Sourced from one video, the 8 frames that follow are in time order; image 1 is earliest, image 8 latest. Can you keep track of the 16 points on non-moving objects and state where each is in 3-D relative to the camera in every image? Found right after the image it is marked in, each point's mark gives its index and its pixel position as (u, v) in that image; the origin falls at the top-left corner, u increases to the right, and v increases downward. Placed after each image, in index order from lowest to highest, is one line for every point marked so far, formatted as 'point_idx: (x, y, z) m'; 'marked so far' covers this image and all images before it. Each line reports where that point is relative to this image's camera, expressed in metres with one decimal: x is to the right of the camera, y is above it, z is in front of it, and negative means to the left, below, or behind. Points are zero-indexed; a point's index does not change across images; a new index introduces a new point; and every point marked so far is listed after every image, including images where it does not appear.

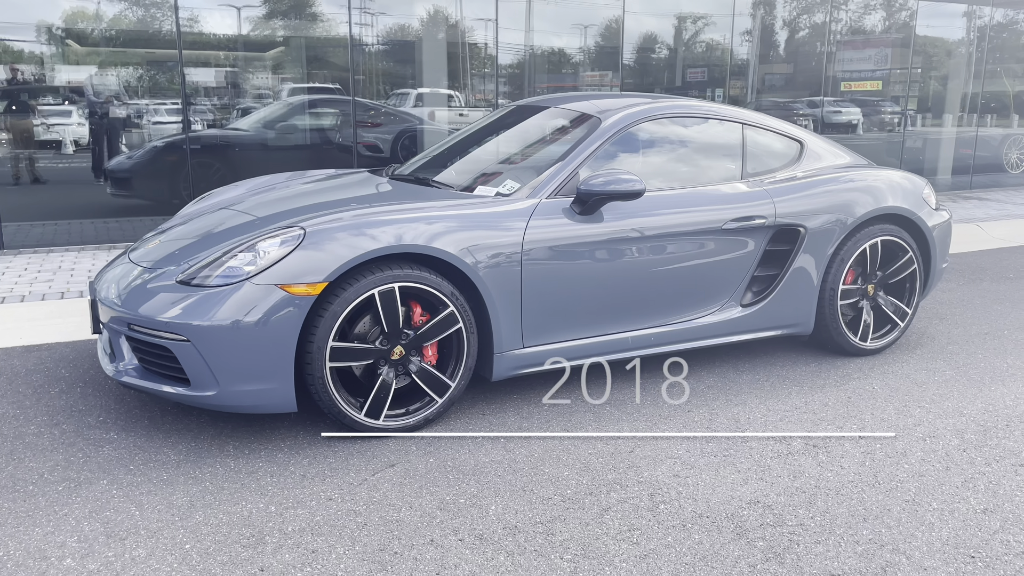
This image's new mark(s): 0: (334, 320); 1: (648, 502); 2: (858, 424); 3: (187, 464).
0: (-0.7, -0.1, +3.3) m
1: (+0.5, -0.7, +2.9) m
2: (+1.4, -0.6, +3.7) m
3: (-1.2, -0.7, +3.2) m
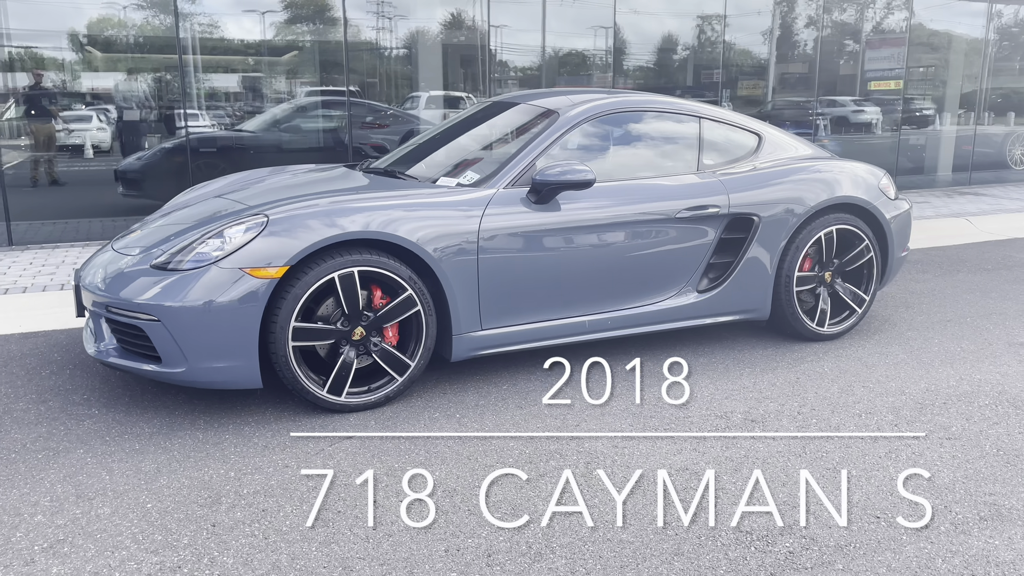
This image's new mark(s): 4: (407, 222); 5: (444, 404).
0: (-0.9, -0.1, +3.5) m
1: (+0.3, -0.7, +3.1) m
2: (+1.3, -0.5, +3.8) m
3: (-1.4, -0.6, +3.4) m
4: (-0.5, +0.3, +3.7) m
5: (-0.3, -0.5, +3.8) m
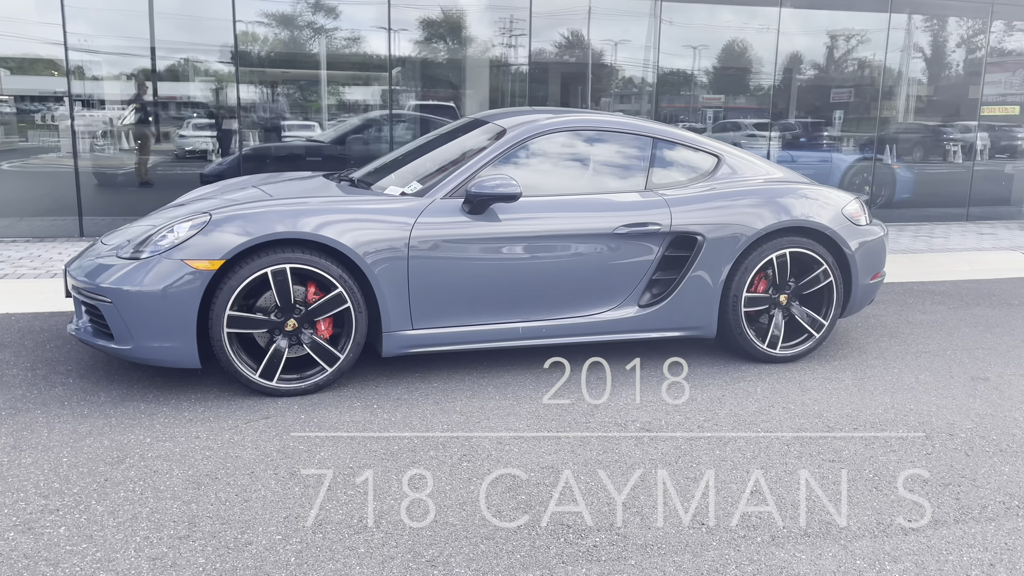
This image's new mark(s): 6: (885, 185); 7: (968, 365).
0: (-1.3, 0.0, +3.9) m
1: (-0.2, -0.7, +3.4) m
2: (+0.9, -0.6, +3.9) m
3: (-1.9, -0.5, +3.9) m
4: (-0.8, +0.3, +4.0) m
5: (-0.7, -0.5, +4.1) m
6: (+5.1, +1.4, +11.8) m
7: (+2.5, -0.4, +4.8) m
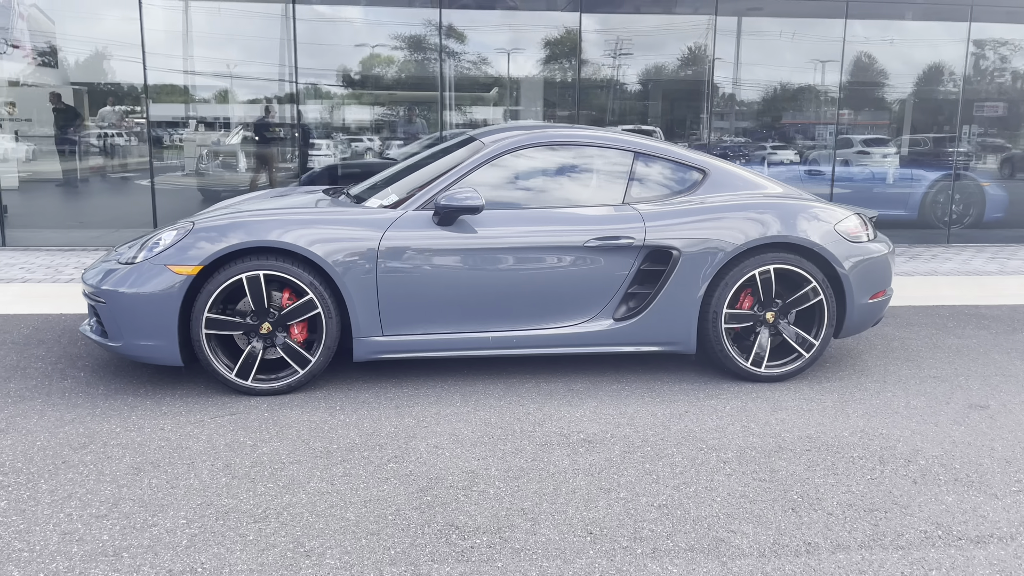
0: (-1.5, 0.0, +4.2) m
1: (-0.5, -0.7, +3.5) m
2: (+0.6, -0.6, +3.9) m
3: (-2.1, -0.5, +4.2) m
4: (-1.0, +0.3, +4.2) m
5: (-0.9, -0.5, +4.3) m
6: (+6.0, +1.1, +11.1) m
7: (+2.4, -0.6, +4.5) m
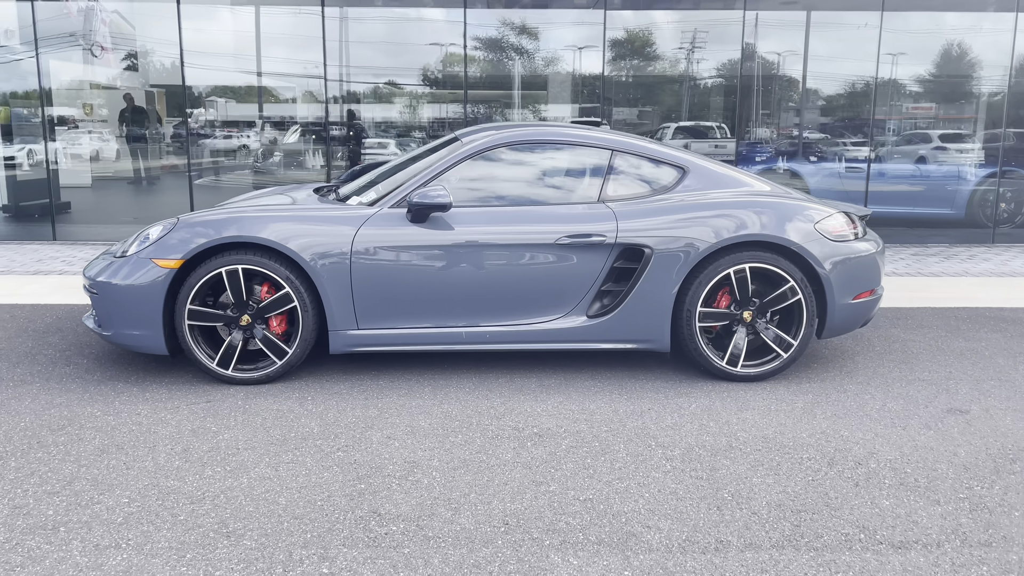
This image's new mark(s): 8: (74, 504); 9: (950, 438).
0: (-1.6, 0.0, +4.4) m
1: (-0.7, -0.7, +3.6) m
2: (+0.4, -0.6, +3.9) m
3: (-2.2, -0.5, +4.5) m
4: (-1.2, +0.3, +4.4) m
5: (-1.0, -0.5, +4.4) m
6: (+6.4, +1.1, +10.6) m
7: (+2.3, -0.6, +4.4) m
8: (-1.6, -0.8, +3.1) m
9: (+1.9, -0.7, +3.8) m
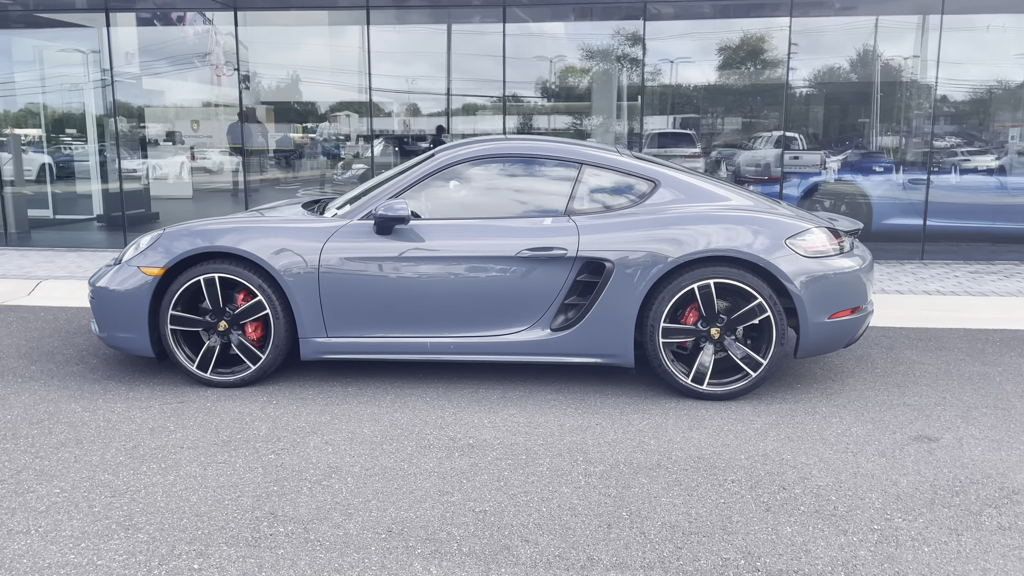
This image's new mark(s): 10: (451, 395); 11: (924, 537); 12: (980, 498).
0: (-1.8, 0.0, +4.6) m
1: (-1.1, -0.7, +3.8) m
2: (+0.2, -0.7, +3.9) m
3: (-2.4, -0.5, +4.8) m
4: (-1.3, +0.2, +4.6) m
5: (-1.2, -0.6, +4.6) m
6: (+7.0, +0.8, +9.8) m
7: (+2.0, -0.7, +4.2) m
8: (-1.9, -0.8, +3.3) m
9: (+1.6, -0.7, +3.6) m
10: (-0.3, -0.6, +4.5) m
11: (+1.4, -0.9, +3.0) m
12: (+1.8, -0.8, +3.3) m
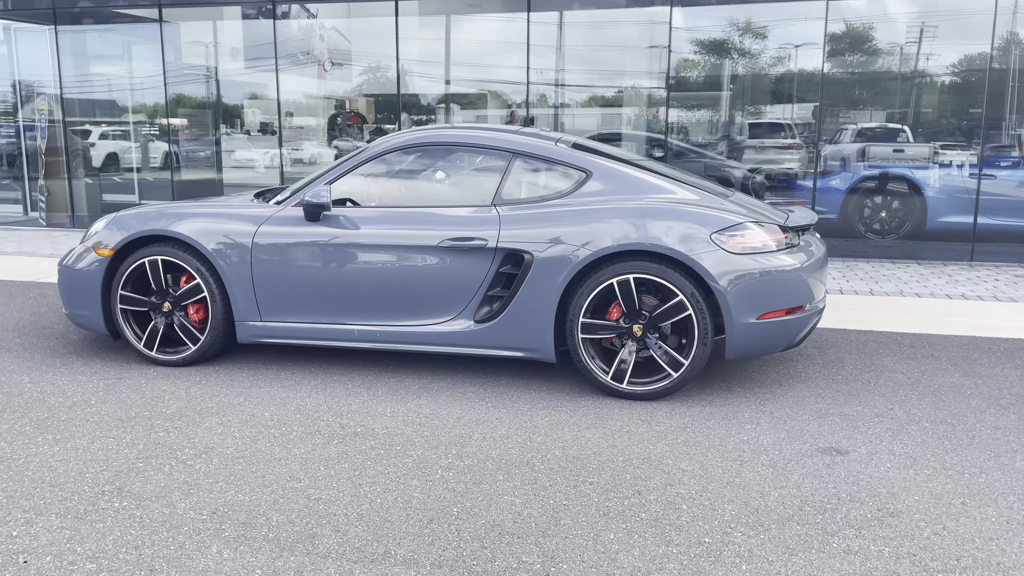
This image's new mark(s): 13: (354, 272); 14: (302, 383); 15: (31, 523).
0: (-2.2, +0.1, +4.8) m
1: (-1.6, -0.6, +3.9) m
2: (-0.3, -0.7, +3.9) m
3: (-2.7, -0.4, +5.1) m
4: (-1.7, +0.3, +4.7) m
5: (-1.6, -0.5, +4.7) m
6: (+7.2, +0.7, +8.8) m
7: (+1.6, -0.7, +3.9) m
8: (-2.5, -0.7, +3.6) m
9: (+1.1, -0.7, +3.4) m
10: (-0.8, -0.5, +4.6) m
11: (+0.8, -0.9, +2.8) m
12: (+1.2, -0.8, +3.0) m
13: (-0.8, +0.1, +4.6) m
14: (-1.1, -0.5, +4.5) m
15: (-1.7, -0.8, +3.0) m
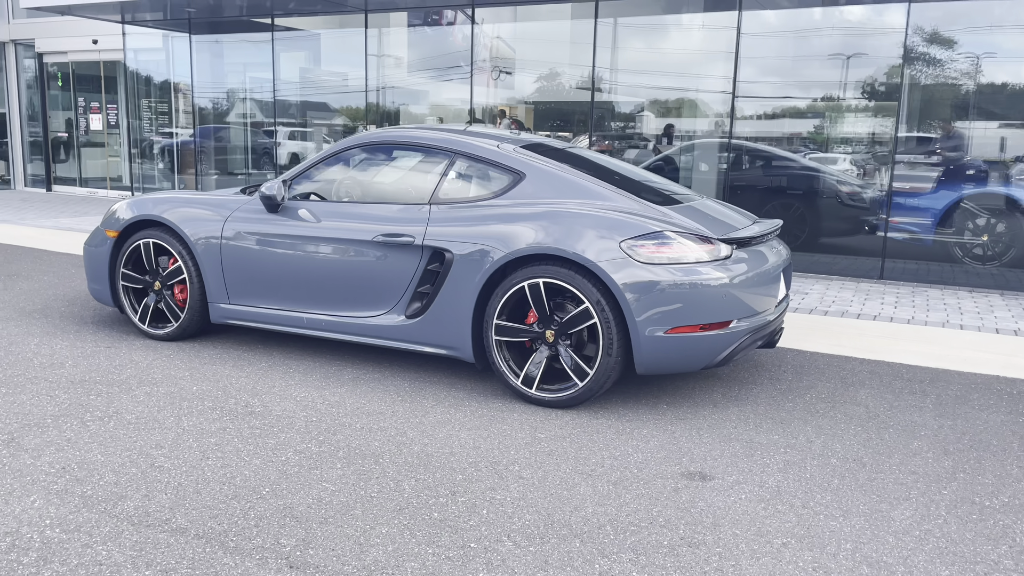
0: (-2.4, +0.2, +5.4) m
1: (-2.1, -0.5, +4.3) m
2: (-0.9, -0.6, +4.0) m
3: (-2.9, -0.2, +5.8) m
4: (-2.0, +0.4, +5.2) m
5: (-1.9, -0.4, +5.1) m
6: (+7.7, +0.2, +7.2) m
7: (+1.0, -0.7, +3.6) m
8: (-3.1, -0.5, +4.2) m
9: (+0.4, -0.8, +3.2) m
10: (-1.1, -0.4, +4.8) m
11: (0.0, -0.9, +2.7) m
12: (+0.4, -0.8, +2.9) m
13: (-1.2, +0.1, +4.8) m
14: (-1.5, -0.4, +4.8) m
15: (-2.4, -0.7, +3.4) m
